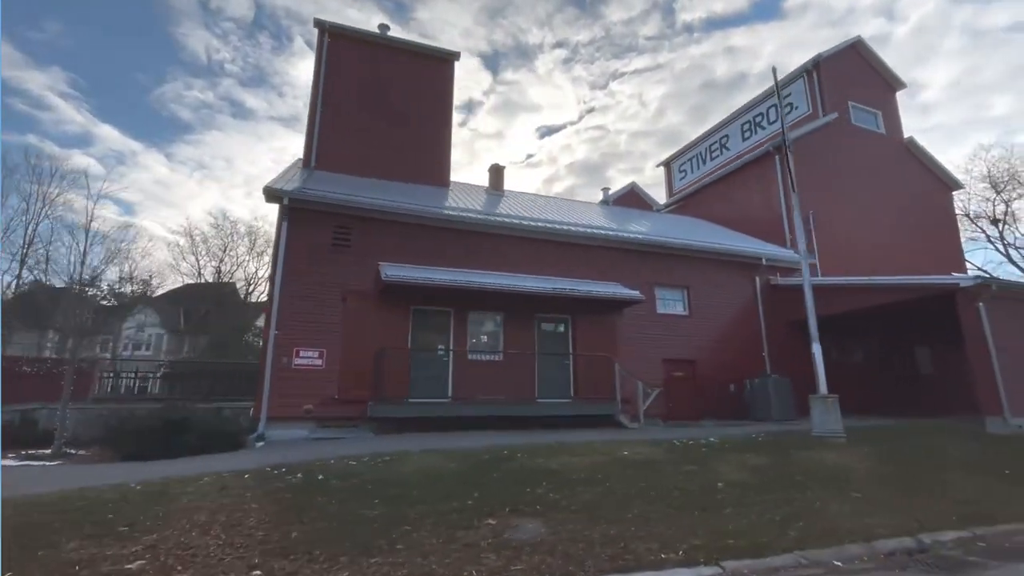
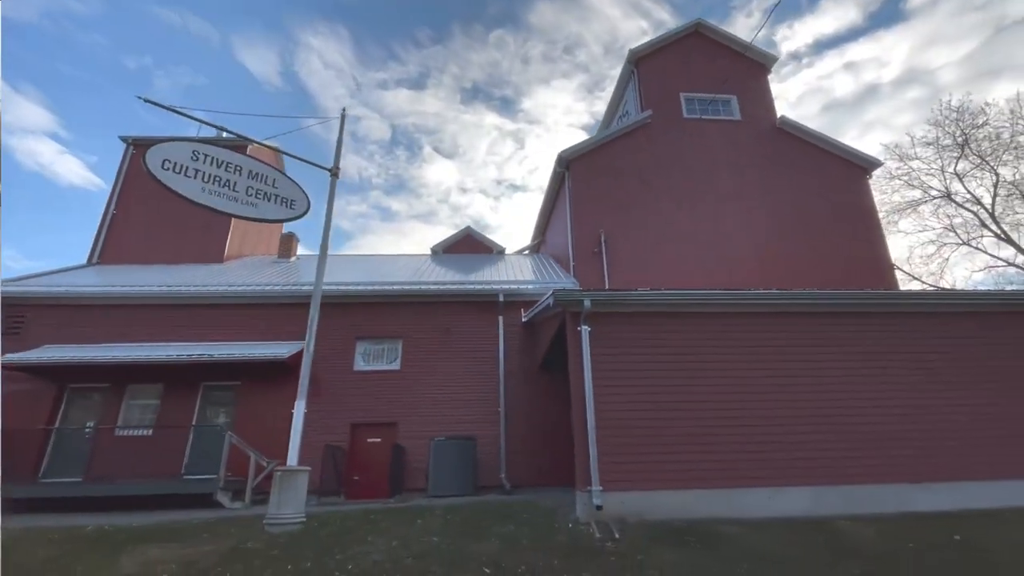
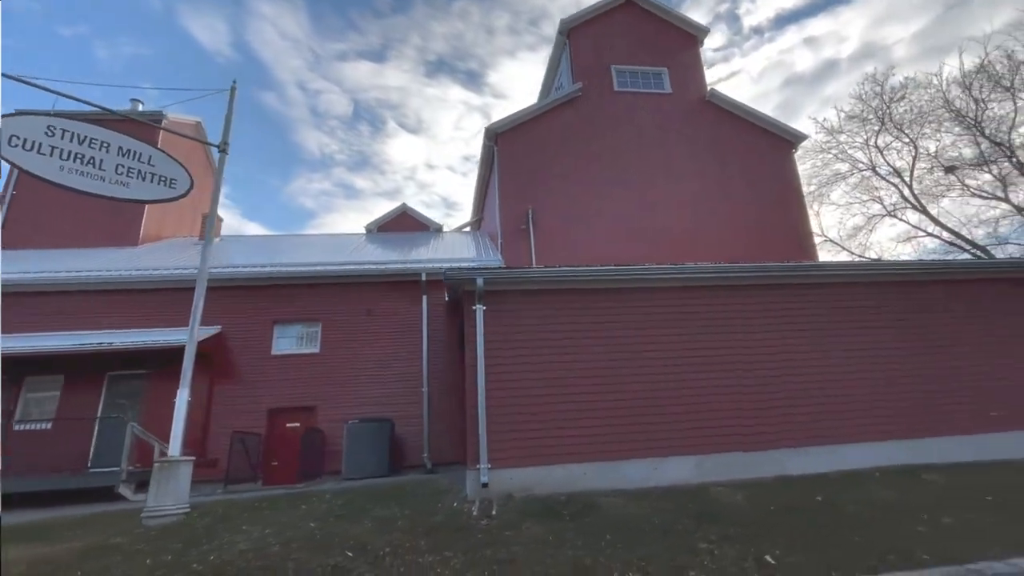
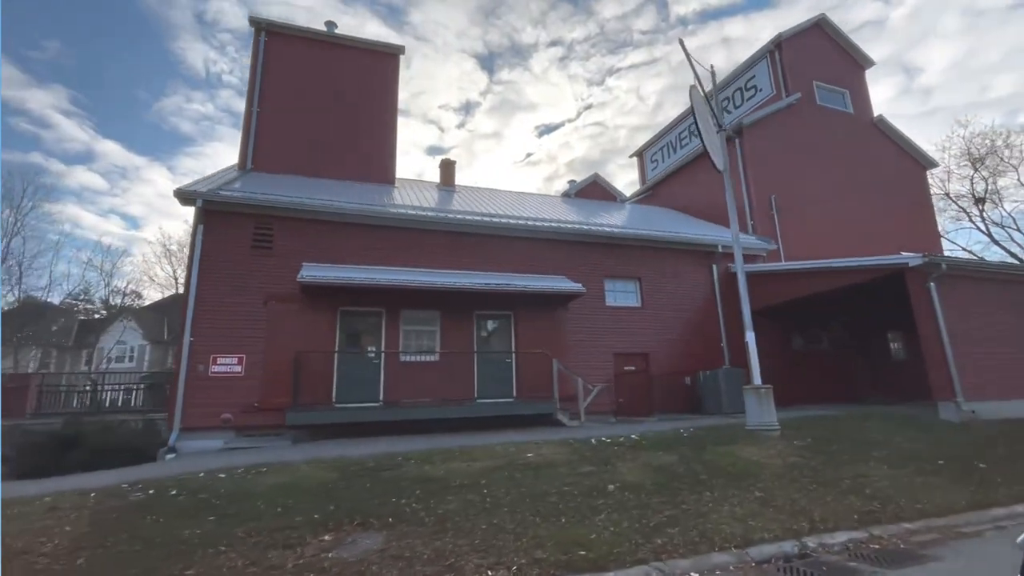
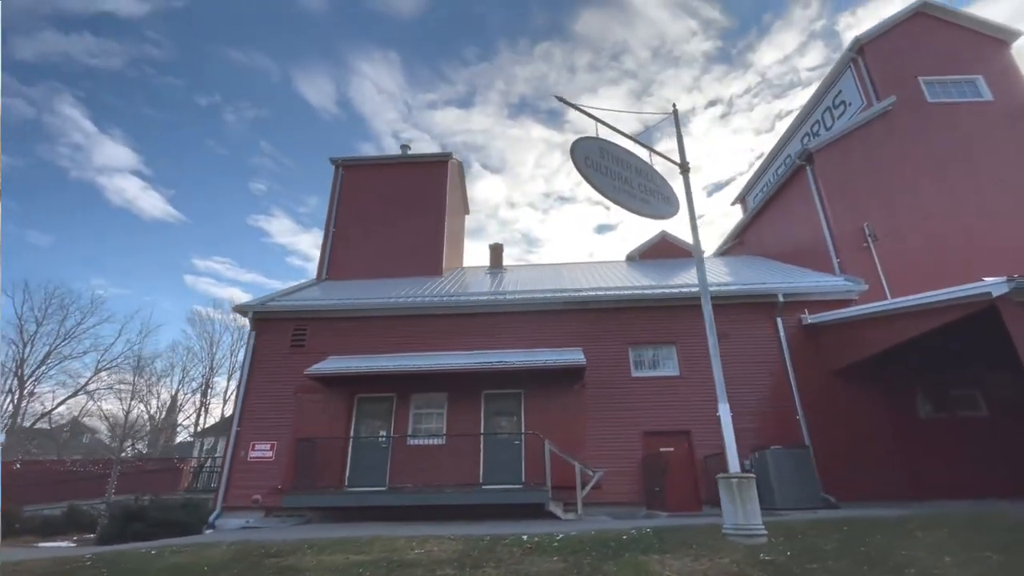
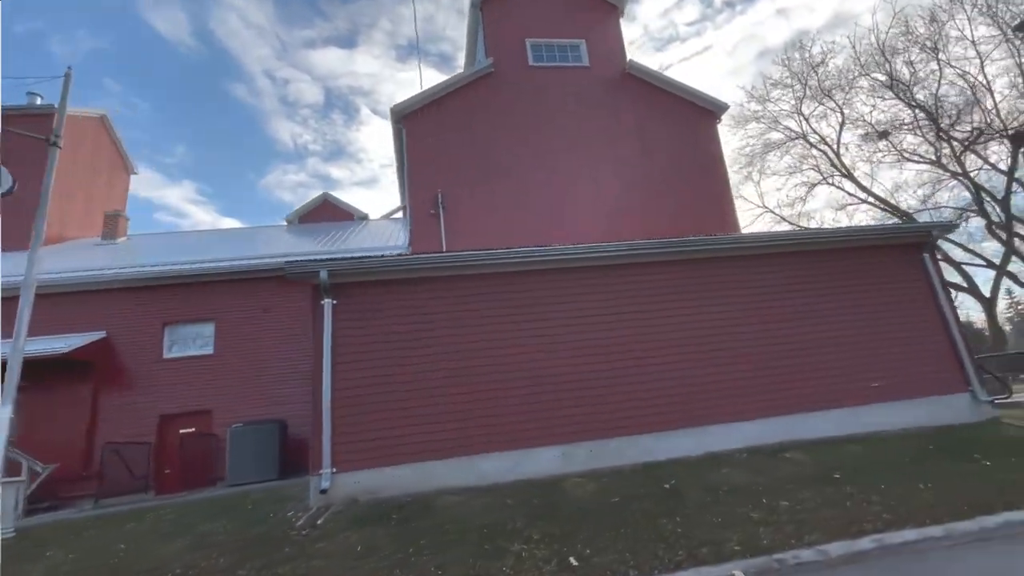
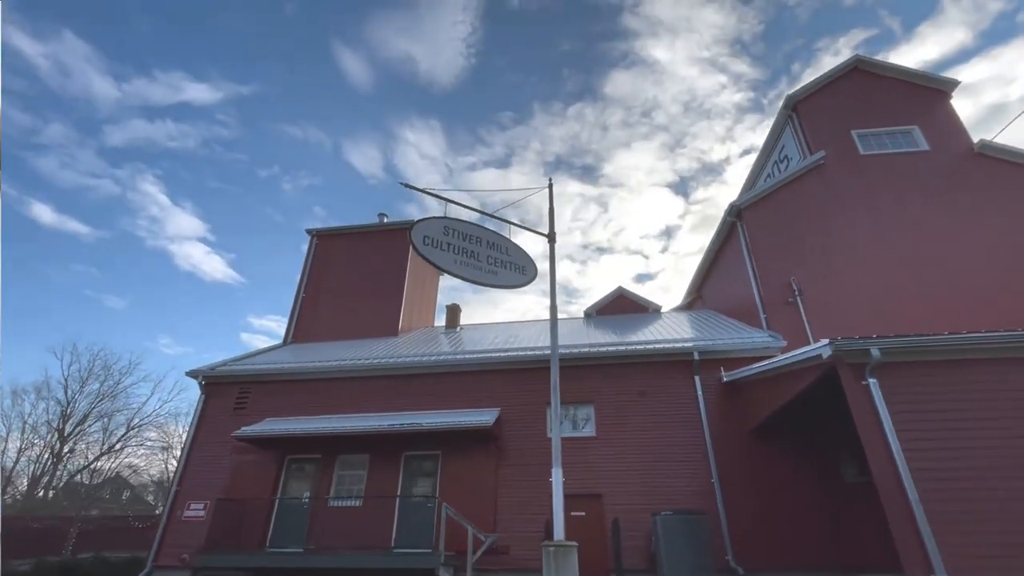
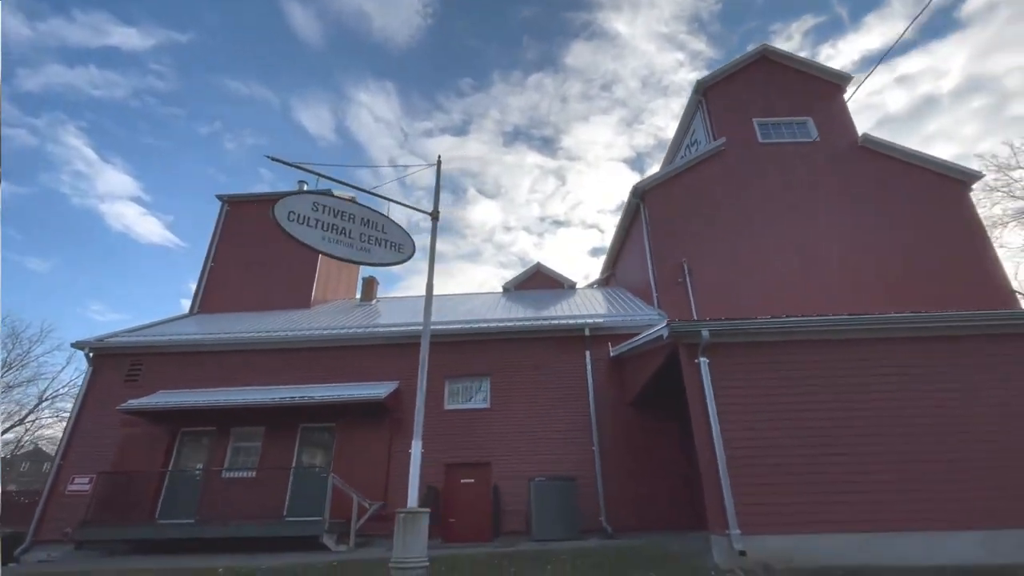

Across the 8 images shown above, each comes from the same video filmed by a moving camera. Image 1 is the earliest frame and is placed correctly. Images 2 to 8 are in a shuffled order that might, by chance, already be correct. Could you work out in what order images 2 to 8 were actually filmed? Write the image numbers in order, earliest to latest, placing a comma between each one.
4, 5, 7, 8, 2, 3, 6
